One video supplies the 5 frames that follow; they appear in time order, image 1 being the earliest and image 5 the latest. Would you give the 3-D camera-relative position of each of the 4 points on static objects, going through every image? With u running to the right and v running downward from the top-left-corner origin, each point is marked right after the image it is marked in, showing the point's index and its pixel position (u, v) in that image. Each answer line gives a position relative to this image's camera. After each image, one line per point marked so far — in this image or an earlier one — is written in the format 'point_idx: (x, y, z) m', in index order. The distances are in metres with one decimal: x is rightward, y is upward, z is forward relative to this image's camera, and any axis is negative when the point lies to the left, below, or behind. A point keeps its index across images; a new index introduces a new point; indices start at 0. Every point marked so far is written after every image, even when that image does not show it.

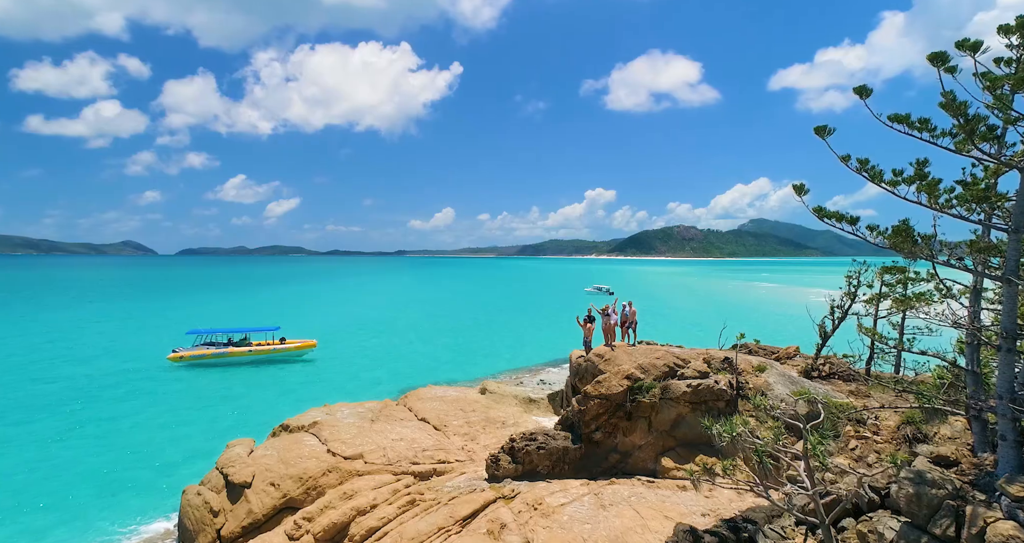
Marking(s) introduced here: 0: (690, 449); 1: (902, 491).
0: (+5.4, -5.4, +19.9) m
1: (+8.1, -4.5, +13.5) m
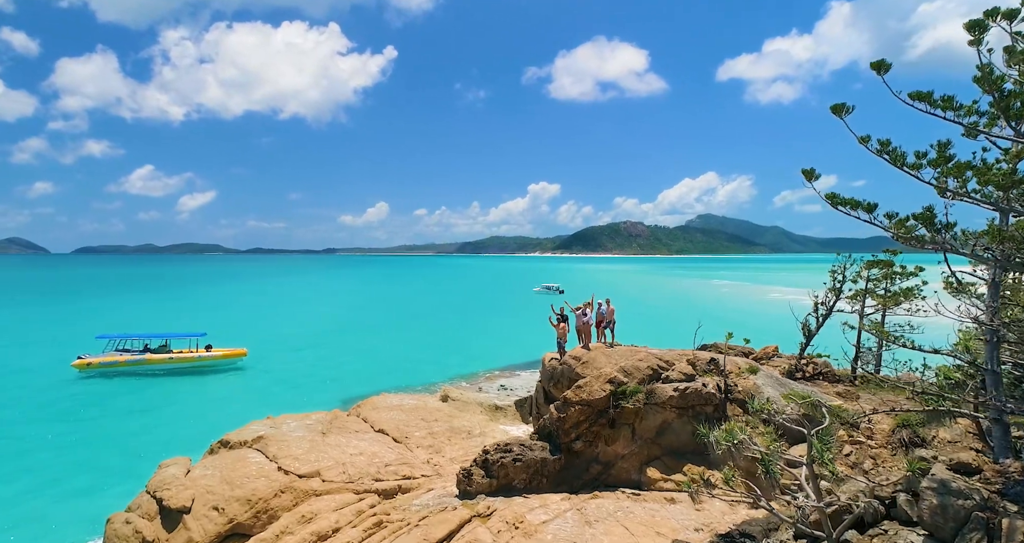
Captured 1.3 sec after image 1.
0: (+4.7, -5.3, +18.7) m
1: (+7.9, -4.4, +12.6) m
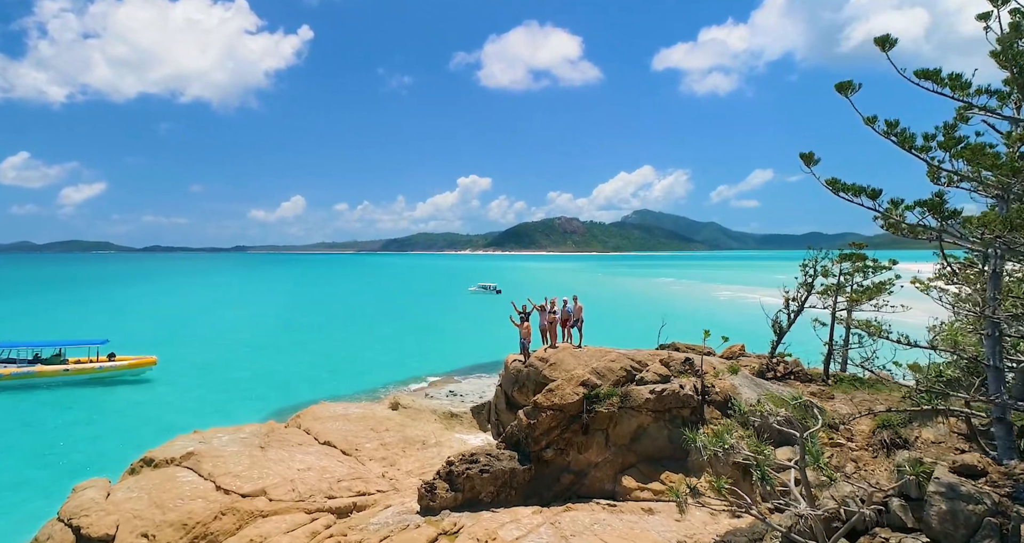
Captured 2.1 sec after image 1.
0: (+3.8, -5.2, +17.7) m
1: (+7.6, -4.3, +11.9) m
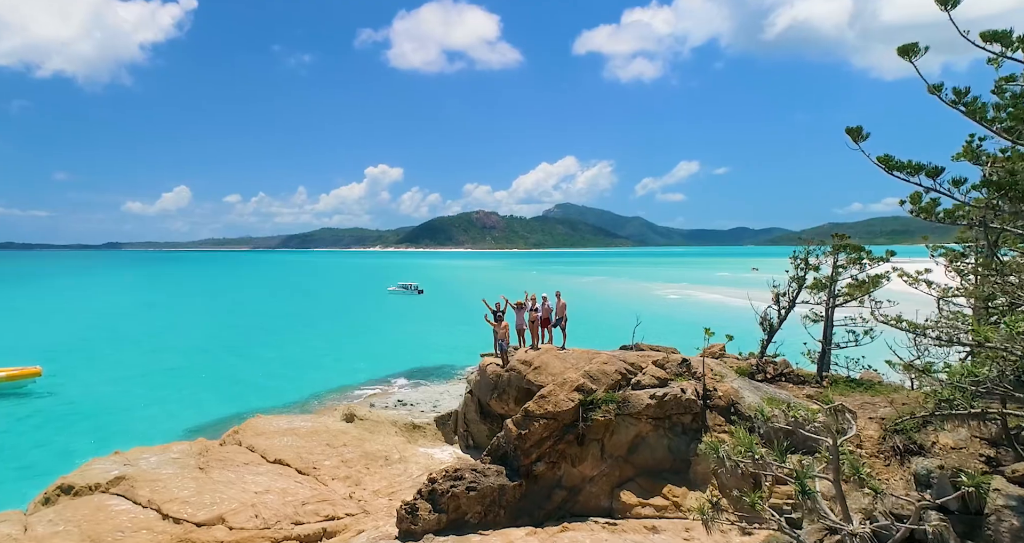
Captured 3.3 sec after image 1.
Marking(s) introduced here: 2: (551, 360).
0: (+3.4, -5.0, +16.2) m
1: (+7.9, -4.2, +10.9) m
2: (+1.1, -2.4, +18.0) m
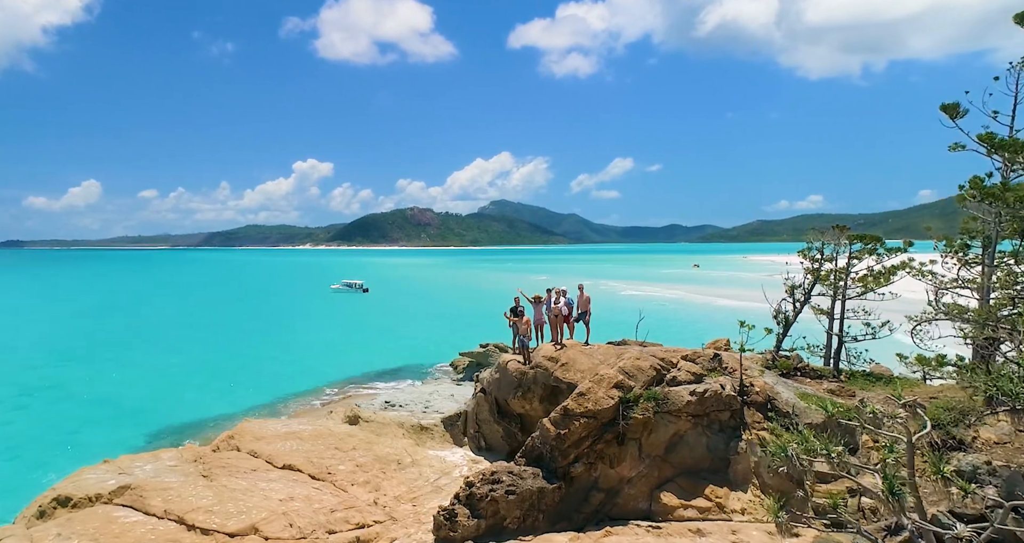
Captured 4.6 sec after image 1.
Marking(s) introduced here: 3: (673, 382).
0: (+4.3, -4.9, +15.6) m
1: (+9.2, -4.1, +10.7) m
2: (+1.8, -2.2, +17.2) m
3: (+4.0, -2.7, +16.3) m
